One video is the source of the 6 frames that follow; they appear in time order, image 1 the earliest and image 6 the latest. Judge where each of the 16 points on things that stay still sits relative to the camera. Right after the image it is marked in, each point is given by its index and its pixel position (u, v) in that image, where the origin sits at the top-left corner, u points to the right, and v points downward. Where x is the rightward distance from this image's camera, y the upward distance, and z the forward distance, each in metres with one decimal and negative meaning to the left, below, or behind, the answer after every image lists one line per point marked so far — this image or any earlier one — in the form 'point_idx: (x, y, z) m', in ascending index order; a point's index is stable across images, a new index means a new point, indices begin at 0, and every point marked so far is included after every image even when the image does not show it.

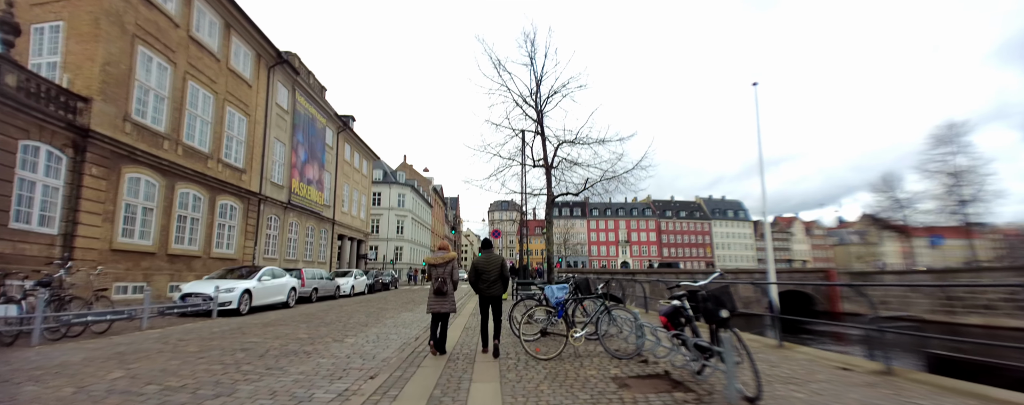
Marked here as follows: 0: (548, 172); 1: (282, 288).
0: (+1.0, +0.8, +10.6) m
1: (-8.9, -3.3, +14.4) m
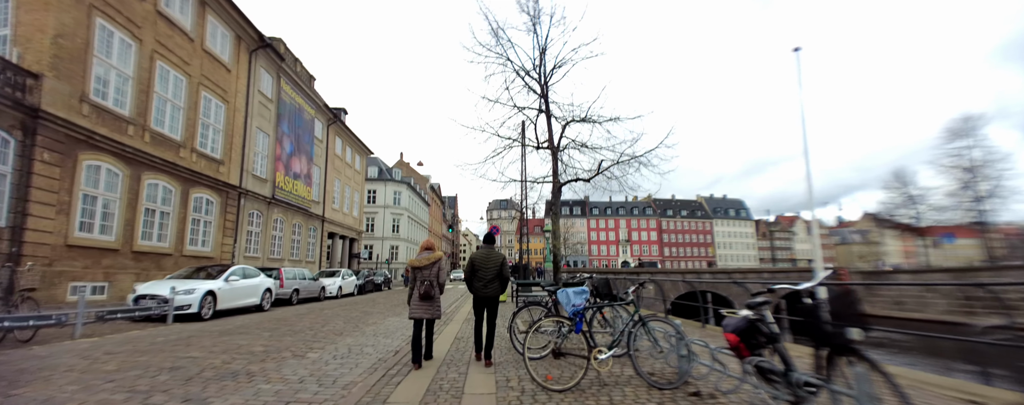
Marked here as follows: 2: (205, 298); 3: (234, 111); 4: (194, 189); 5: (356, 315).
0: (+1.0, +1.1, +9.1) m
1: (-8.9, -3.0, +12.9) m
2: (-9.0, -2.7, +11.1) m
3: (-14.1, +4.7, +19.3) m
4: (-14.6, +0.7, +17.3) m
5: (-4.9, -3.5, +11.8) m
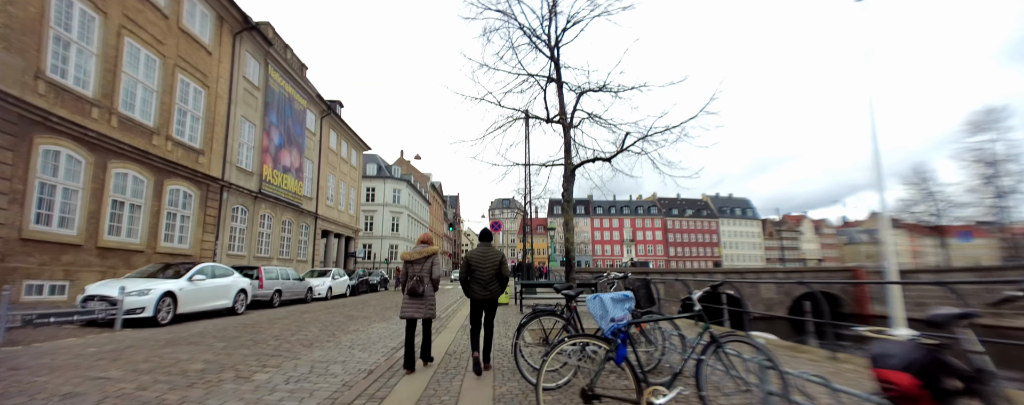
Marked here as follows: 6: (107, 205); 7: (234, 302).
0: (+1.1, +1.4, +7.7) m
1: (-8.8, -2.7, +11.5) m
2: (-8.9, -2.4, +9.7) m
3: (-14.0, +5.0, +17.9) m
4: (-14.4, +0.9, +15.9) m
5: (-4.8, -3.2, +10.4) m
6: (-14.7, -0.1, +13.7) m
7: (-8.7, -3.1, +11.8) m
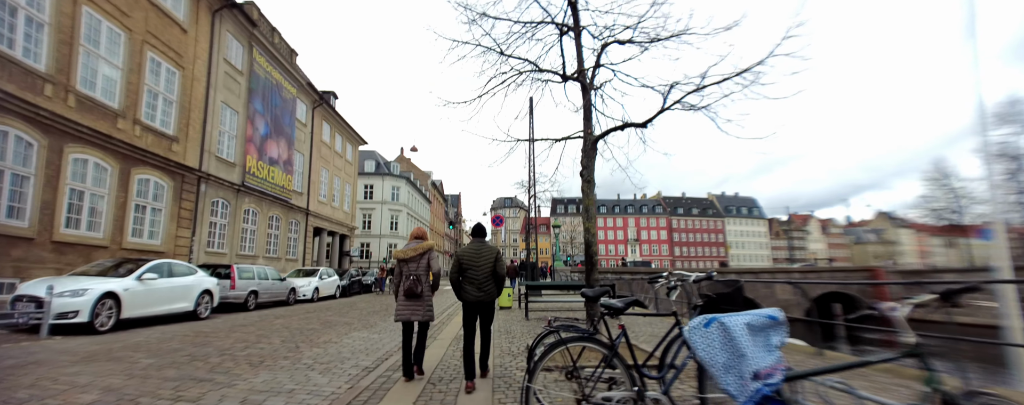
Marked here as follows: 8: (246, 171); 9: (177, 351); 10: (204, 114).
0: (+1.2, +1.7, +6.1) m
1: (-8.7, -2.3, +10.0) m
2: (-8.8, -2.1, +8.2) m
3: (-13.8, +5.3, +16.4) m
4: (-14.3, +1.3, +14.4) m
5: (-4.7, -2.9, +8.8) m
6: (-14.5, +0.2, +12.2) m
7: (-8.6, -2.8, +10.3) m
8: (-13.7, +1.7, +19.6) m
9: (-5.5, -2.5, +6.3) m
10: (-13.8, +4.0, +17.0) m
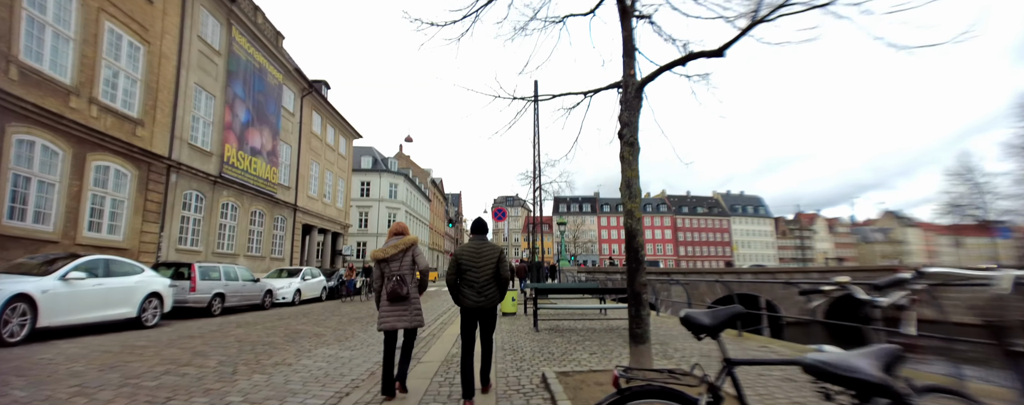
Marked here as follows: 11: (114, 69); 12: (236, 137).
0: (+1.3, +2.0, +4.4) m
1: (-8.5, -2.0, +8.3) m
2: (-8.7, -1.8, +6.5) m
3: (-13.7, +5.6, +14.7) m
4: (-14.2, +1.6, +12.8) m
5: (-4.6, -2.6, +7.2) m
6: (-14.4, +0.5, +10.6) m
7: (-8.5, -2.5, +8.7) m
8: (-13.6, +2.0, +17.9) m
9: (-5.4, -2.2, +4.6) m
10: (-13.7, +4.3, +15.4) m
11: (-13.9, +4.6, +13.2) m
12: (-13.5, +3.2, +18.5) m
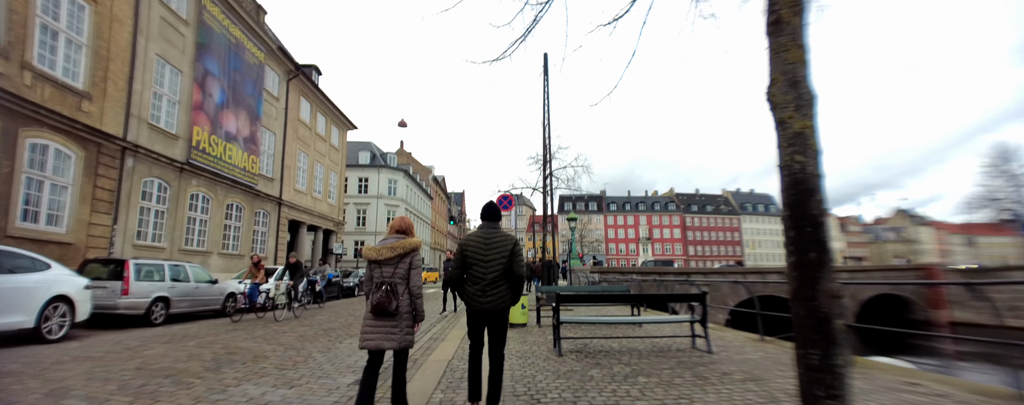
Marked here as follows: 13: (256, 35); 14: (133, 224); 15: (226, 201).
0: (+1.5, +2.4, +2.3) m
1: (-8.4, -1.6, +6.3) m
2: (-8.5, -1.4, +4.5) m
3: (-13.5, +6.0, +12.7) m
4: (-13.9, +2.0, +10.8) m
5: (-4.4, -2.2, +5.1) m
6: (-14.2, +0.9, +8.6) m
7: (-8.3, -2.1, +6.6) m
8: (-13.3, +2.4, +15.9) m
9: (-5.3, -1.8, +2.6) m
10: (-13.5, +4.7, +13.4) m
11: (-13.7, +5.0, +11.2) m
12: (-13.2, +3.6, +16.5) m
13: (-13.1, +8.6, +19.5) m
14: (-13.7, -0.8, +13.8) m
15: (-13.5, +0.1, +18.0) m
